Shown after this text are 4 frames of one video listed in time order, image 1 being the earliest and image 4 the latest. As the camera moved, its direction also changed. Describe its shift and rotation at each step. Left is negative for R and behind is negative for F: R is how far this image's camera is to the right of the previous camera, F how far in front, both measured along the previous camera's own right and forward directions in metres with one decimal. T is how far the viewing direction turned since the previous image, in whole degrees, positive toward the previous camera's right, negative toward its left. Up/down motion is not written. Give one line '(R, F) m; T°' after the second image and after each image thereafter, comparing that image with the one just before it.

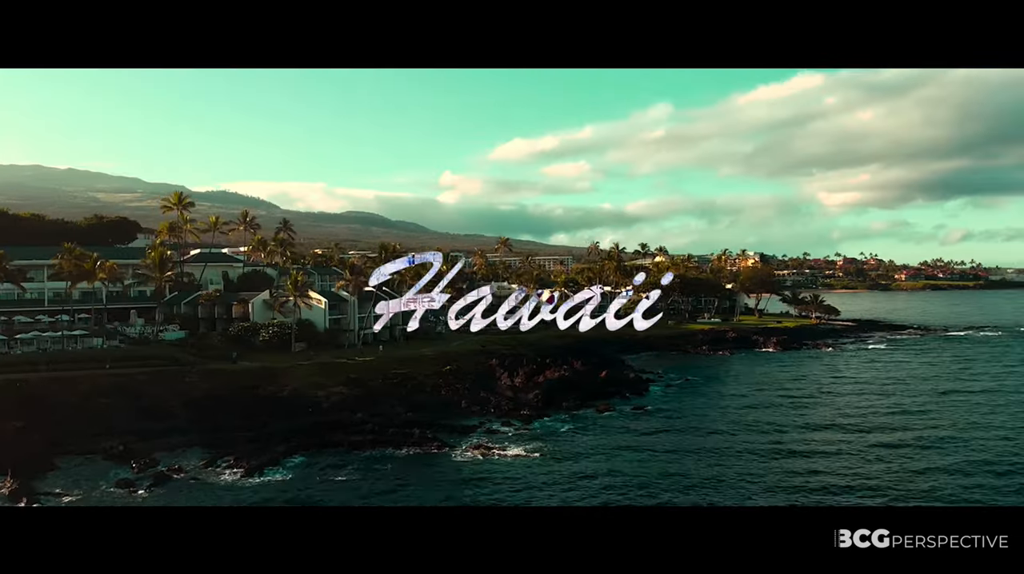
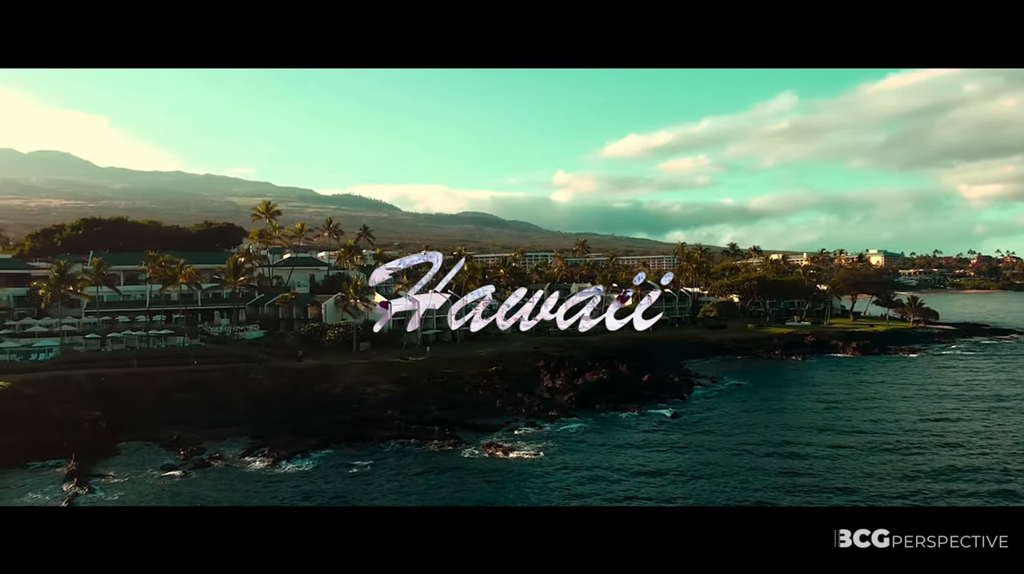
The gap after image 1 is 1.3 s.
(+3.4, -1.1) m; -8°
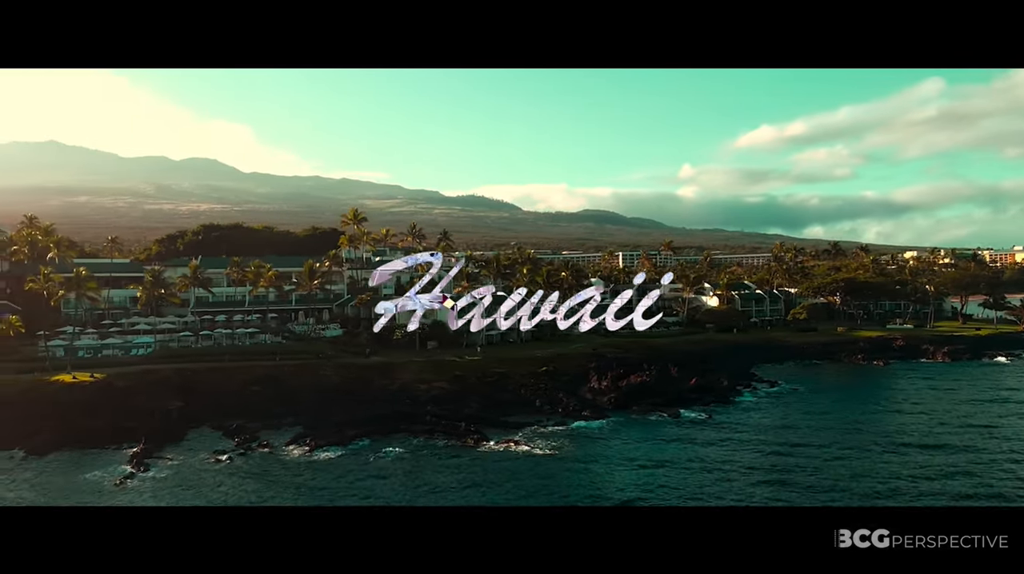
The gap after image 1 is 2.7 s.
(+3.7, -1.3) m; -9°
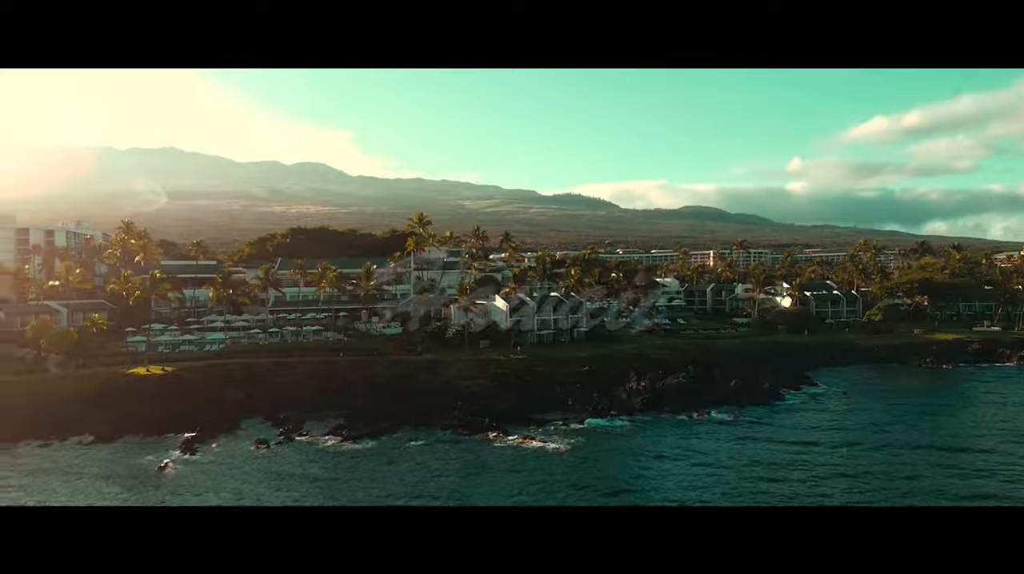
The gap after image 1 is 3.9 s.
(+2.9, -1.2) m; -7°
